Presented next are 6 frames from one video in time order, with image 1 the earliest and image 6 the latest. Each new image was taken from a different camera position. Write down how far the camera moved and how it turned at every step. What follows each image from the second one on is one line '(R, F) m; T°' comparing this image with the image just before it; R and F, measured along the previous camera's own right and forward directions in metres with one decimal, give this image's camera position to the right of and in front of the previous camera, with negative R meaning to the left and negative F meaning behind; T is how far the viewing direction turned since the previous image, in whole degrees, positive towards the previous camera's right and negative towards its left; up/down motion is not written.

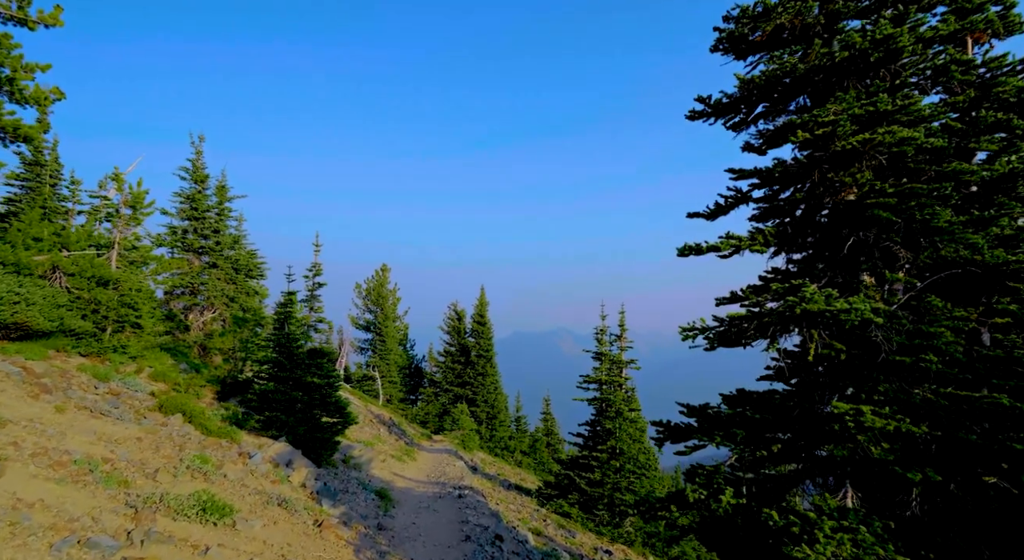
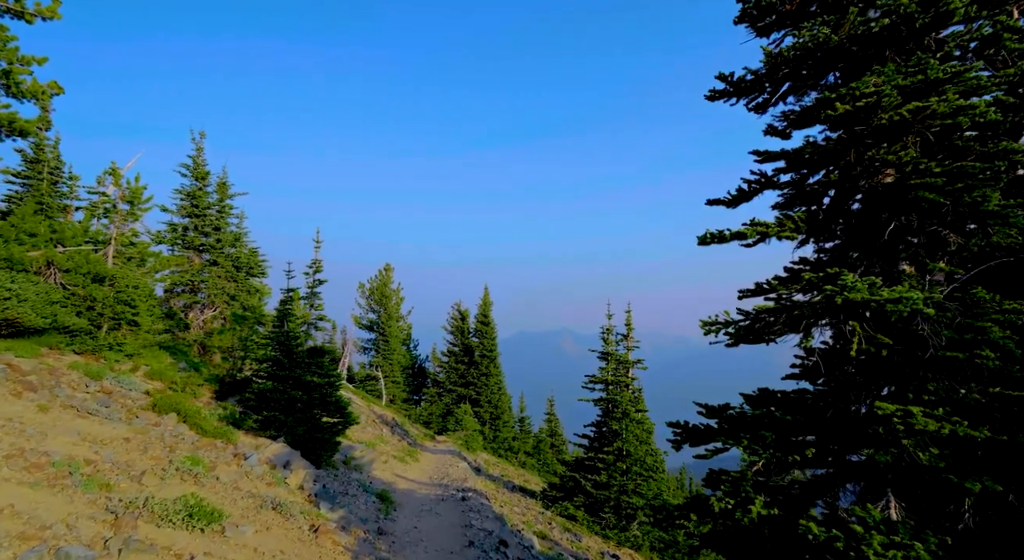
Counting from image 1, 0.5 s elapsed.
(-0.1, +0.7) m; 0°
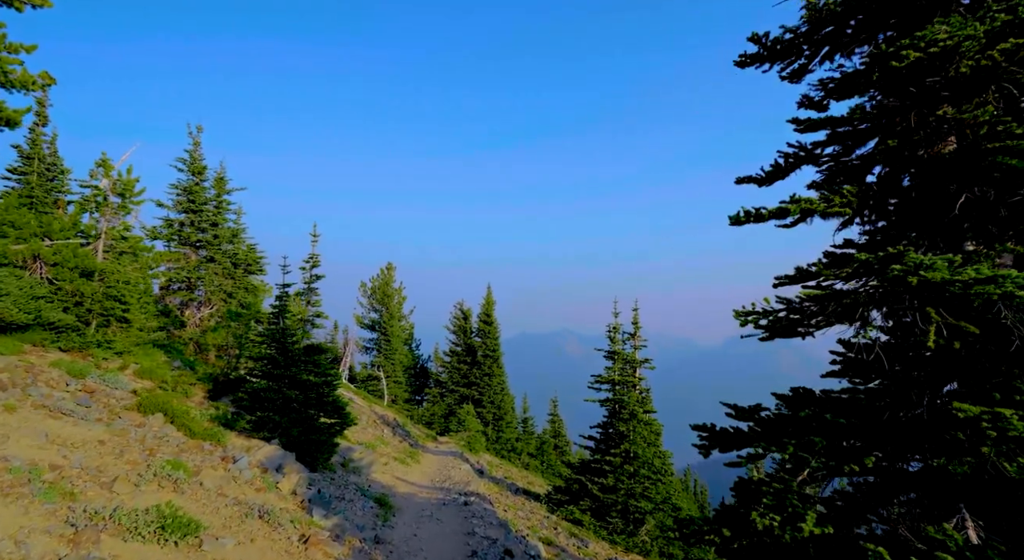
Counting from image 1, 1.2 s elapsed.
(-0.1, +1.0) m; 0°
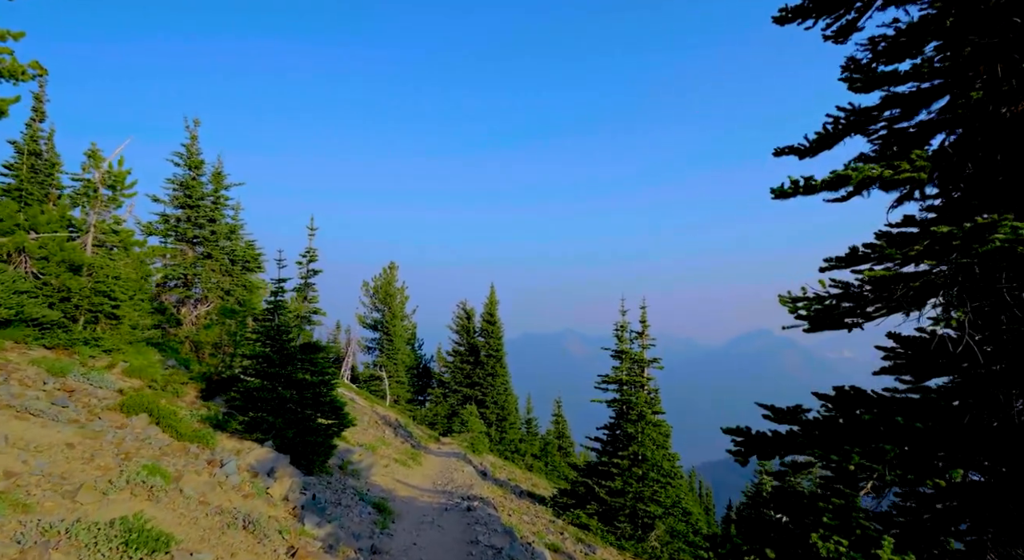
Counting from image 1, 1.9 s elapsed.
(-0.1, +1.1) m; 0°
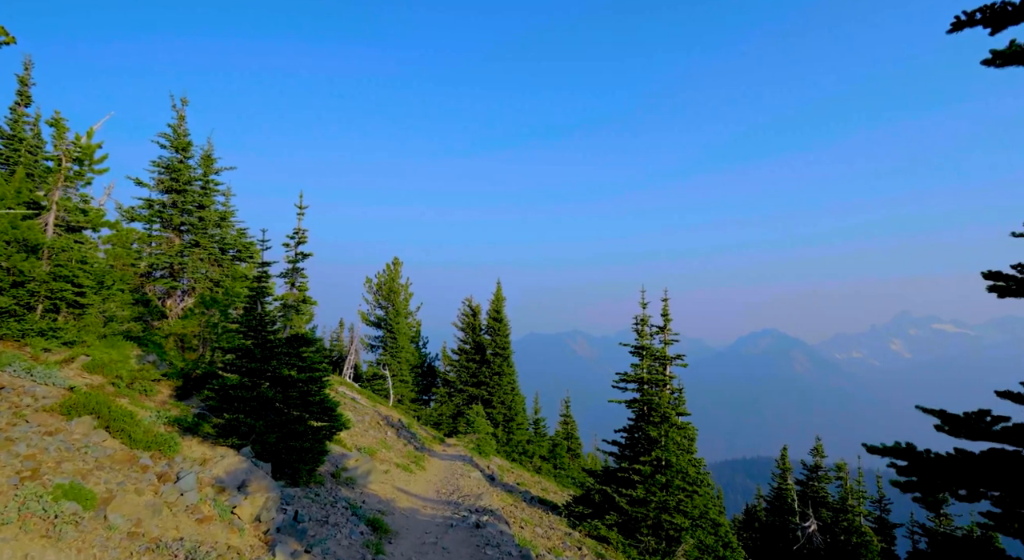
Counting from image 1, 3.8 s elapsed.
(-0.3, +2.9) m; 0°
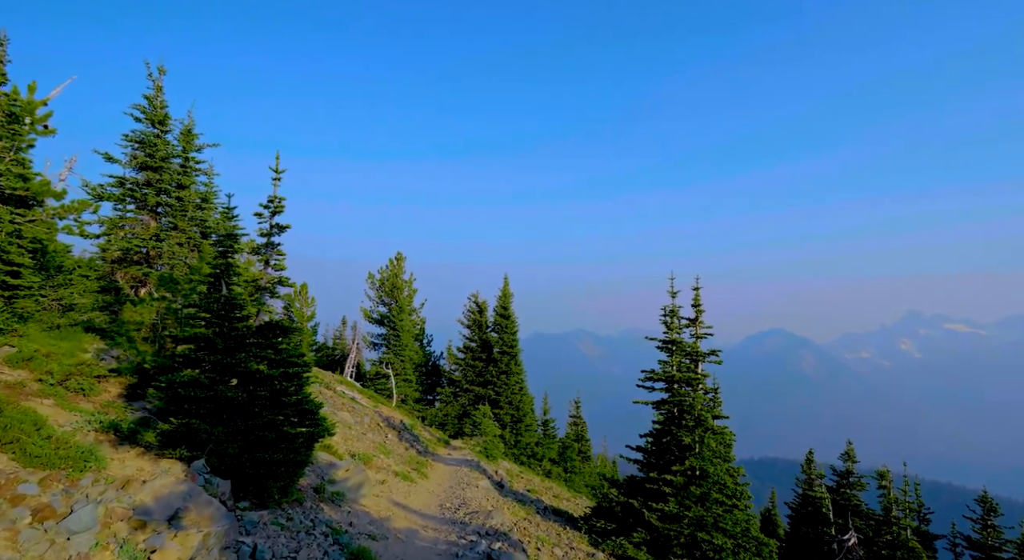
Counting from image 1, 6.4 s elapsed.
(-0.3, +3.8) m; 0°
